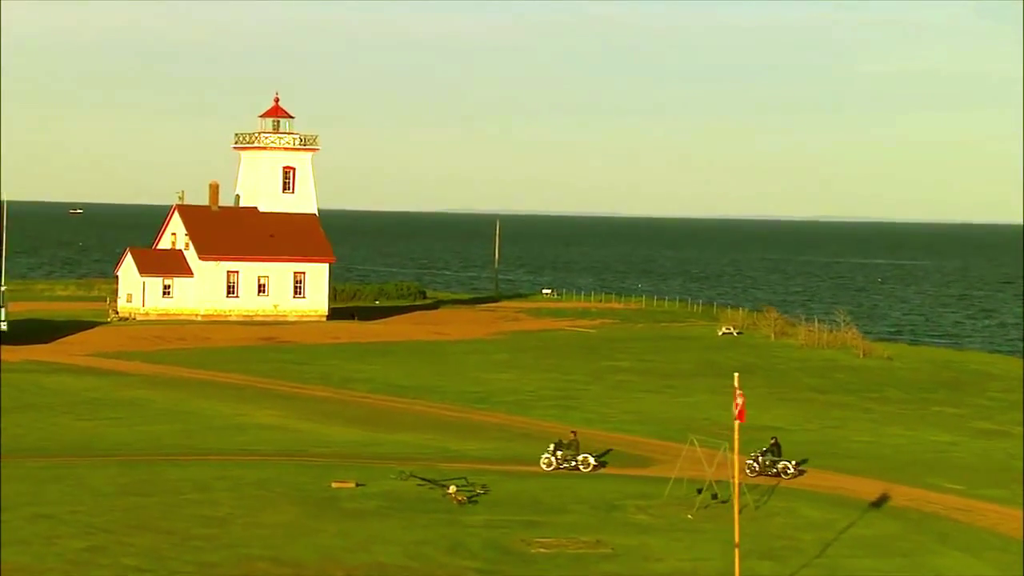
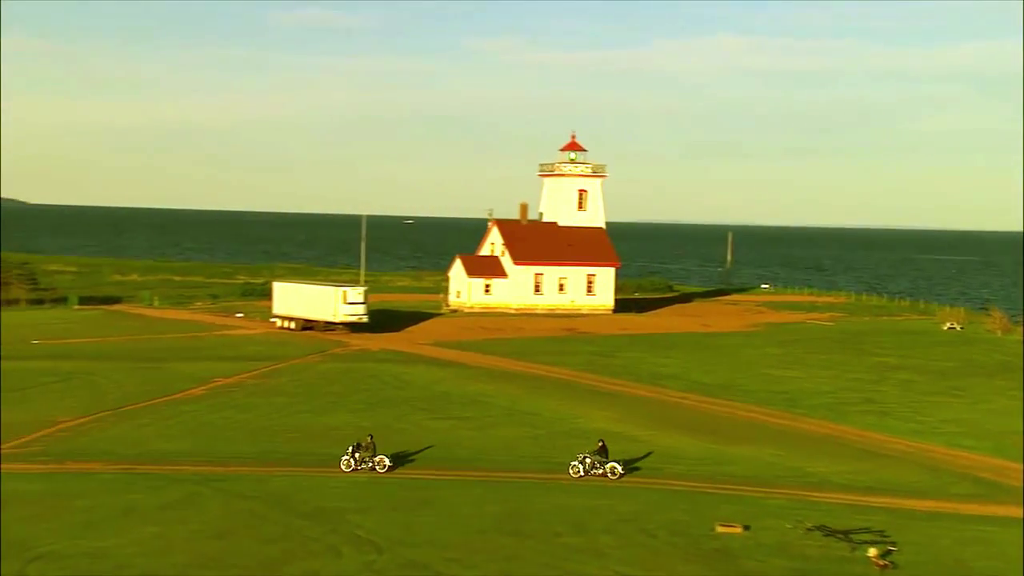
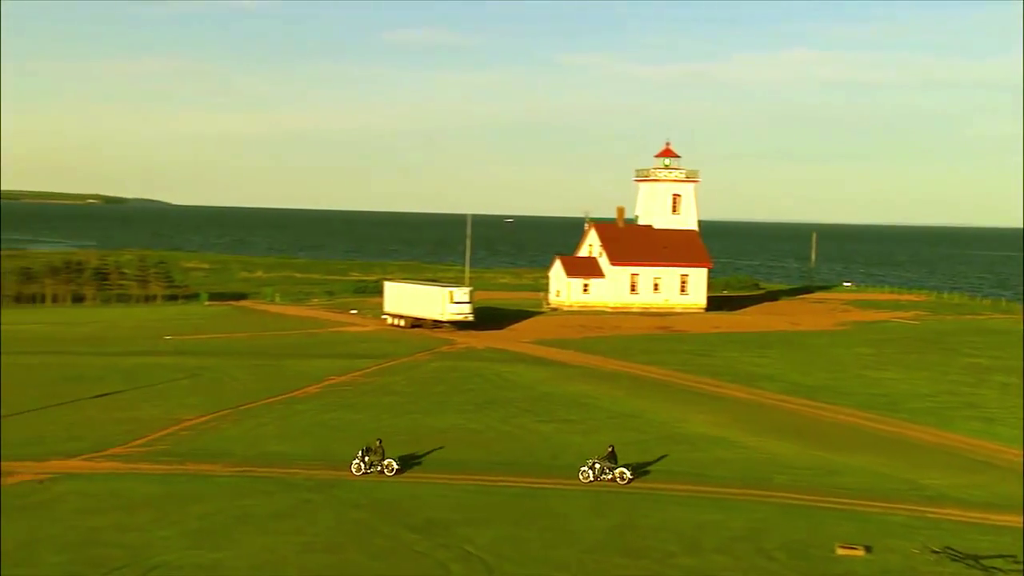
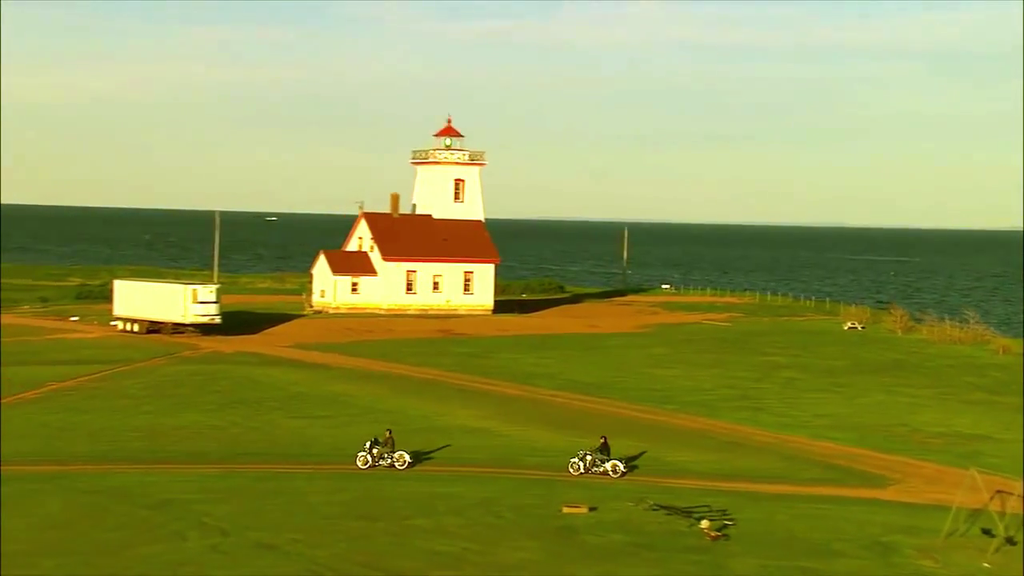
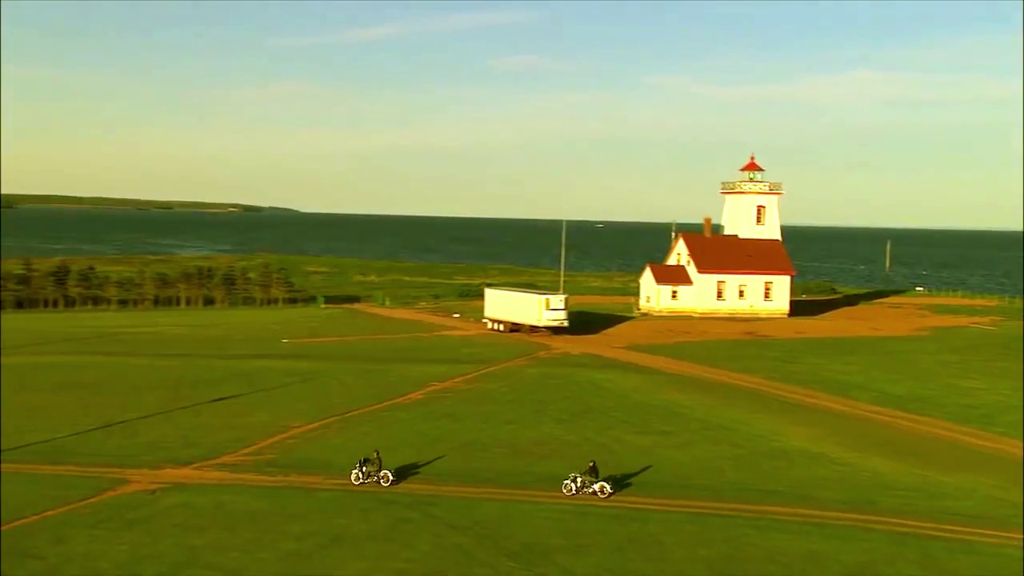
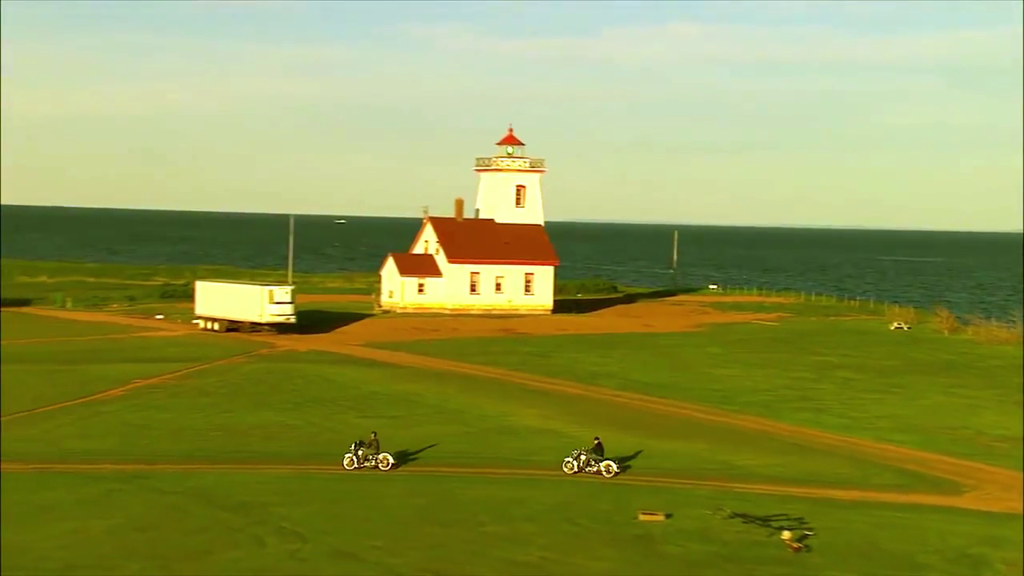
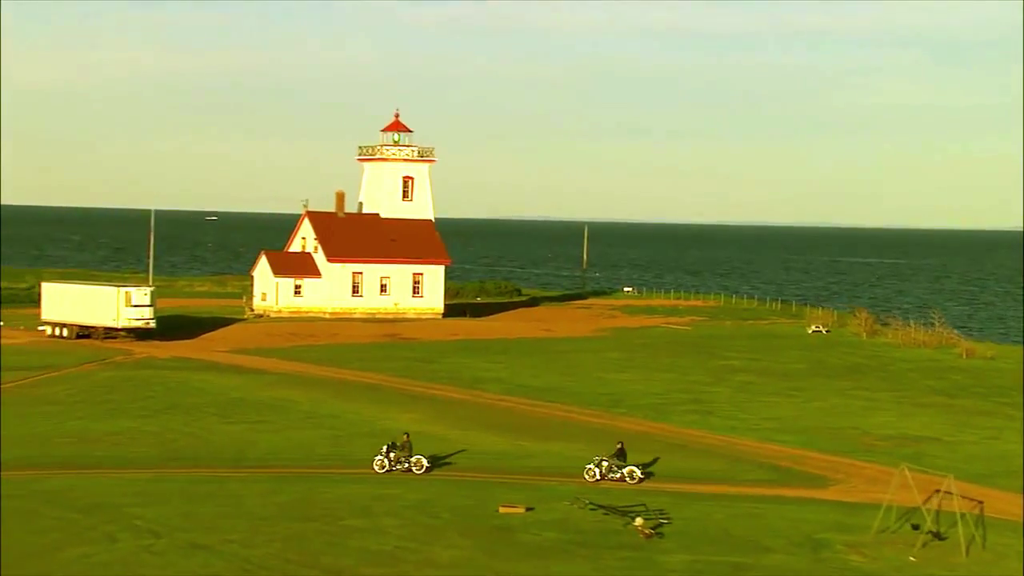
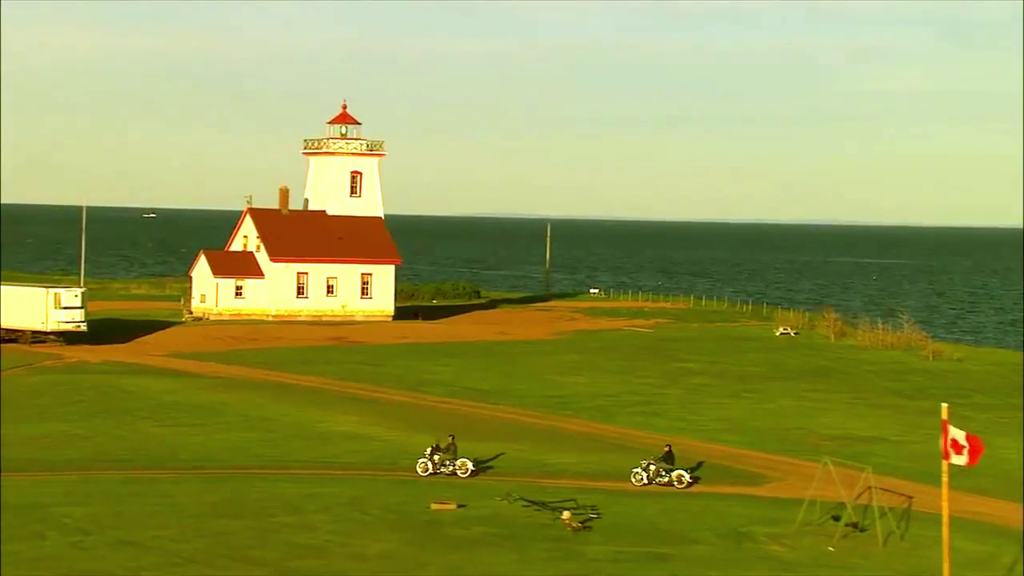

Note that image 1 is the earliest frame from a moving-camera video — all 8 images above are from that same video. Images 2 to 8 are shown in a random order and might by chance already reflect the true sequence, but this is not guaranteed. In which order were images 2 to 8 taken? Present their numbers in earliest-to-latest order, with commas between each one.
8, 7, 4, 6, 2, 3, 5
